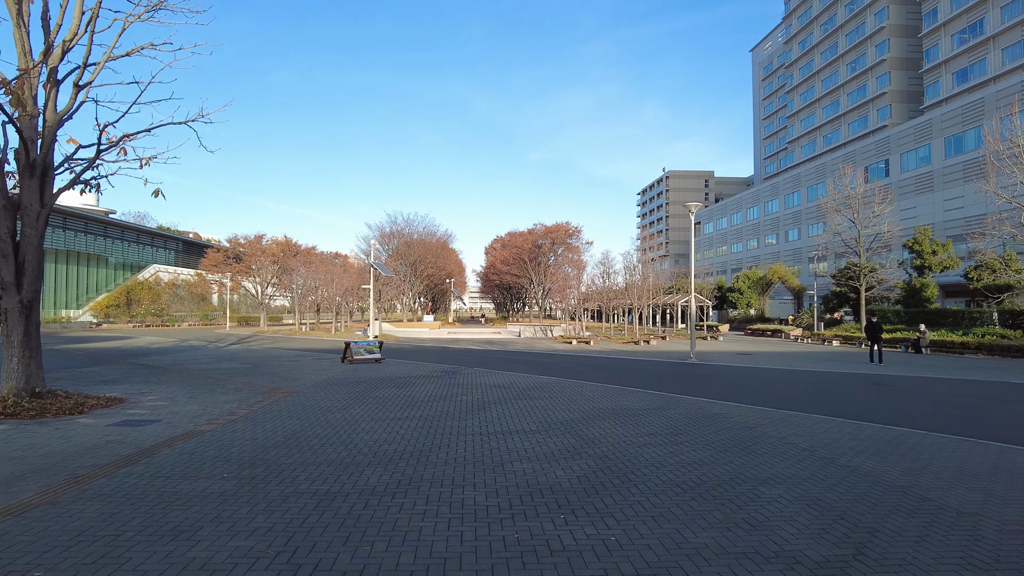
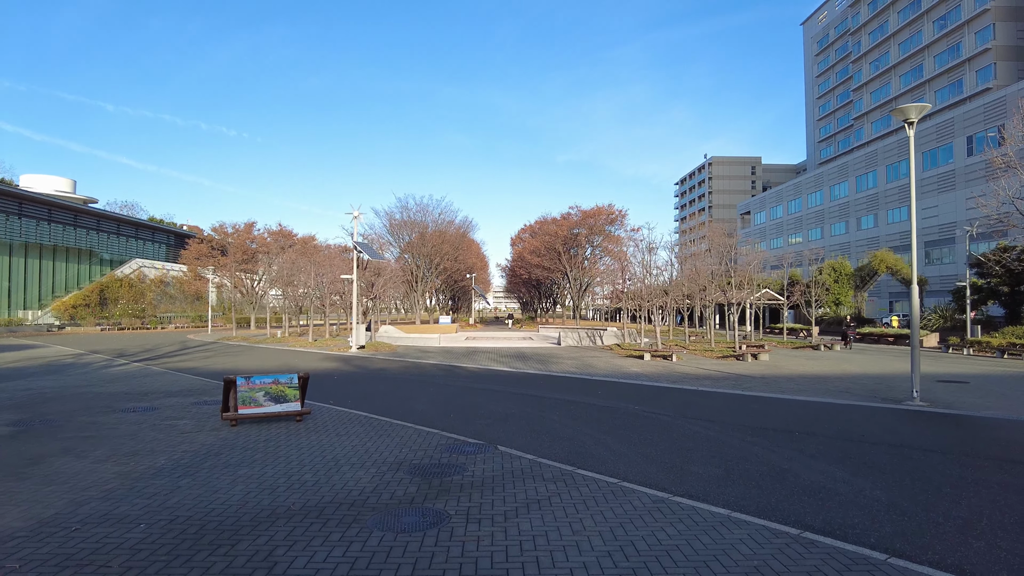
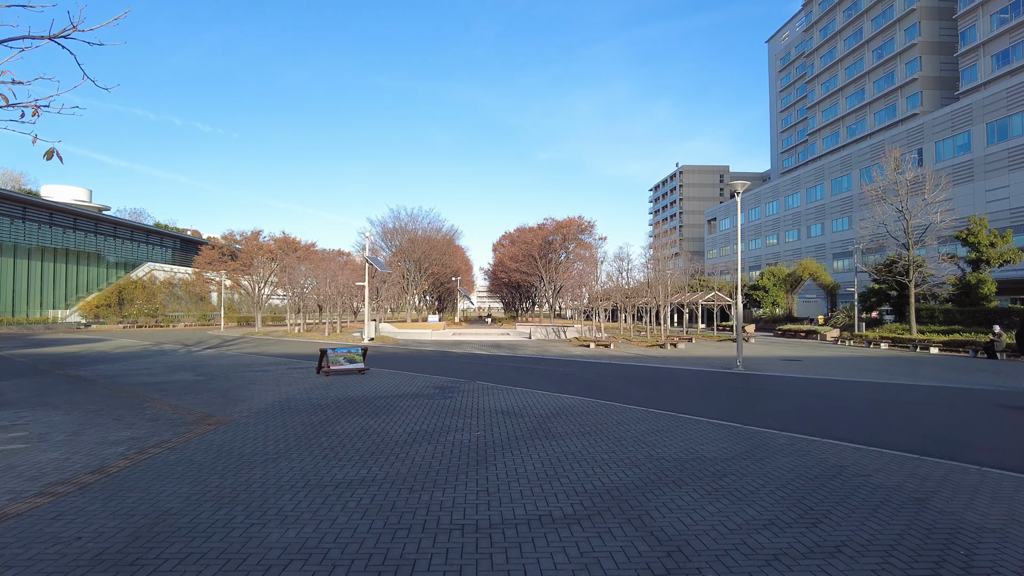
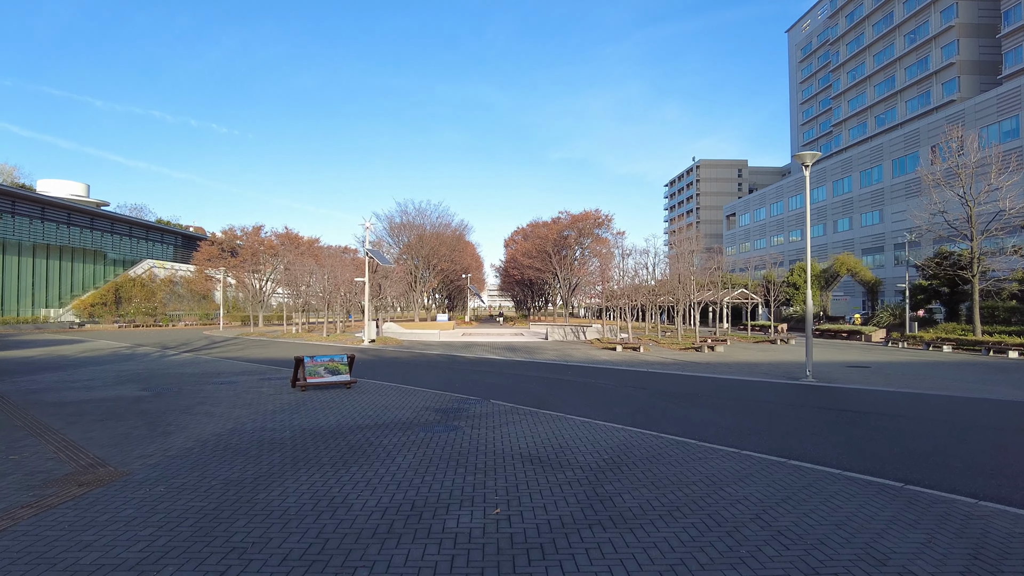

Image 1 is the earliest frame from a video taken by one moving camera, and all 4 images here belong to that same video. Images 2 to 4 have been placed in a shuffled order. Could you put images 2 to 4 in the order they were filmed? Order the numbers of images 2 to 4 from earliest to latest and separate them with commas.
3, 4, 2
